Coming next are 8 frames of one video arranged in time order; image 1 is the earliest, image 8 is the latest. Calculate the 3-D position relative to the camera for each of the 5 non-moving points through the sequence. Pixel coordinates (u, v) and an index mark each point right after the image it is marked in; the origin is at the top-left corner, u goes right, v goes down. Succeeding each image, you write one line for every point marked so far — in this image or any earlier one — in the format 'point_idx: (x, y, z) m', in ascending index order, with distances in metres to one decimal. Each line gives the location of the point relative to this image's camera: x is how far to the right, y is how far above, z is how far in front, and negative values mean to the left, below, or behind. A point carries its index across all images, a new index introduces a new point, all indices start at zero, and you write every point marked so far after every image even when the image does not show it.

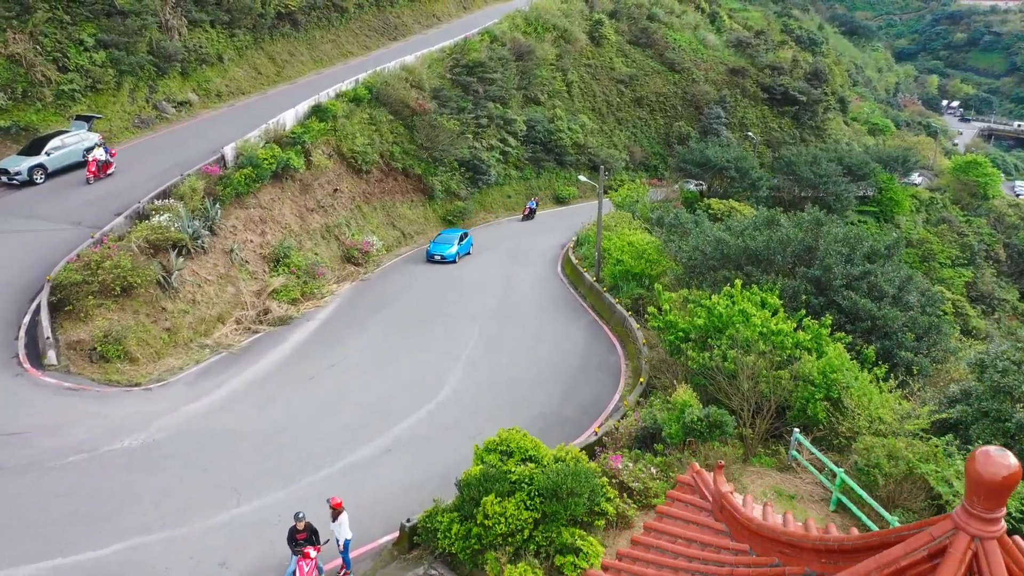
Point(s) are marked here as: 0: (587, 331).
0: (+1.4, -0.8, +15.3) m
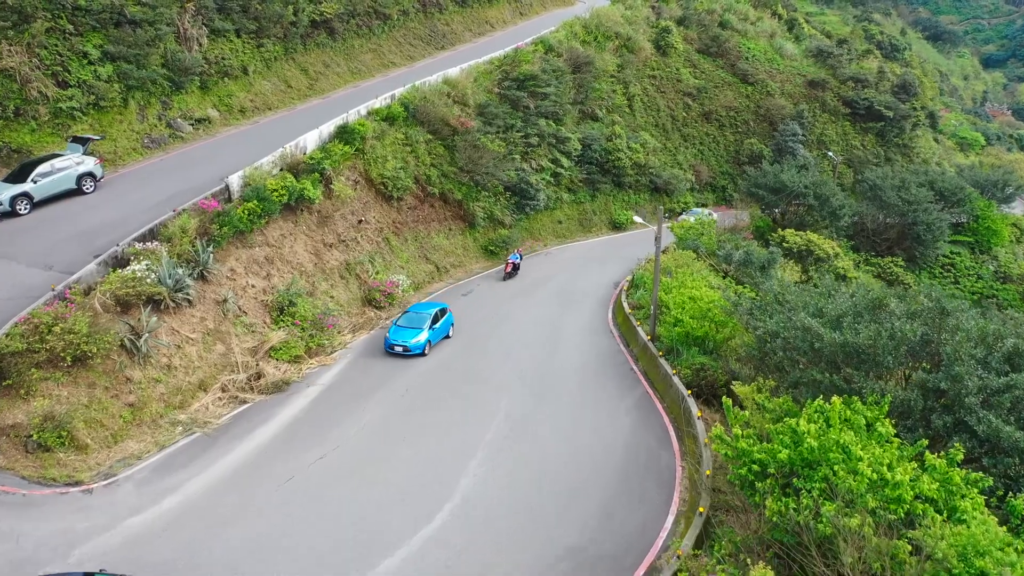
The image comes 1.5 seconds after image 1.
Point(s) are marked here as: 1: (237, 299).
0: (+1.9, -1.9, +12.8) m
1: (-4.6, -0.2, +13.6) m
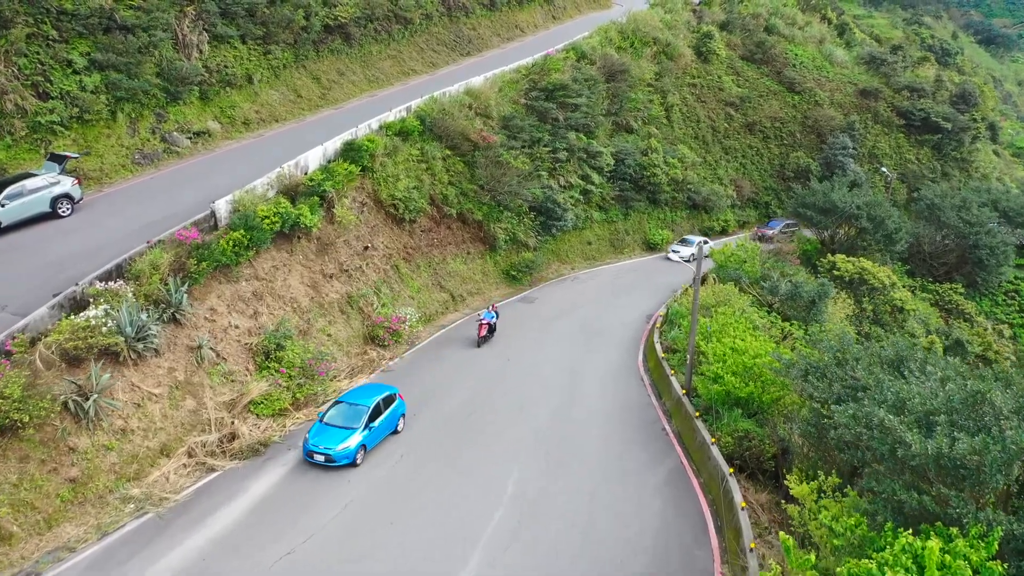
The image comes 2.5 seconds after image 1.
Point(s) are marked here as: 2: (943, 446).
0: (+2.1, -2.6, +10.9) m
1: (-4.3, -0.8, +12.0) m
2: (+3.6, -1.3, +6.8) m
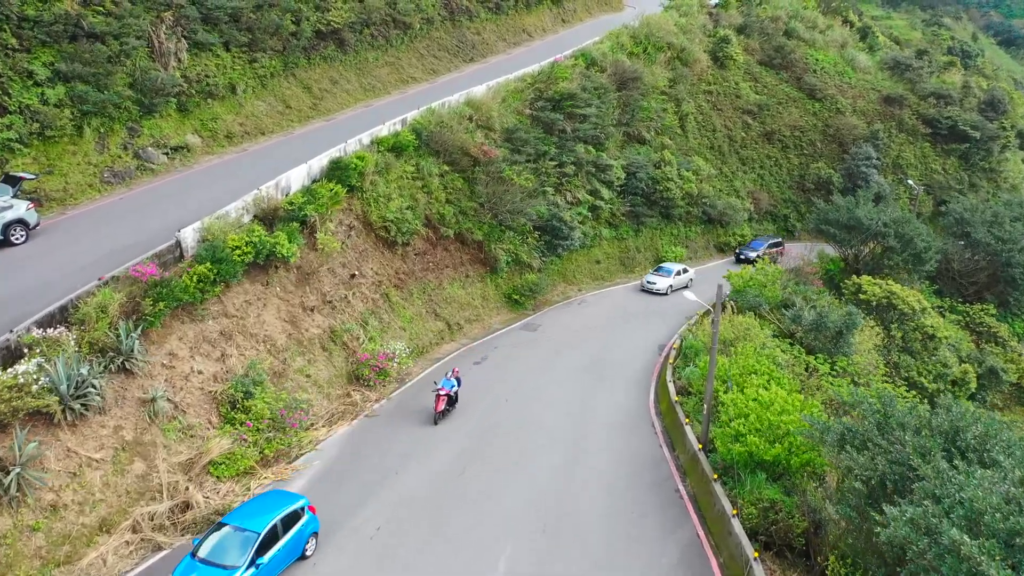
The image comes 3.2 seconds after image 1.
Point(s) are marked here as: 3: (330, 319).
0: (+2.0, -3.3, +9.5) m
1: (-4.4, -1.4, +10.7) m
2: (+3.4, -1.9, +5.4) m
3: (-3.1, -0.5, +14.1) m
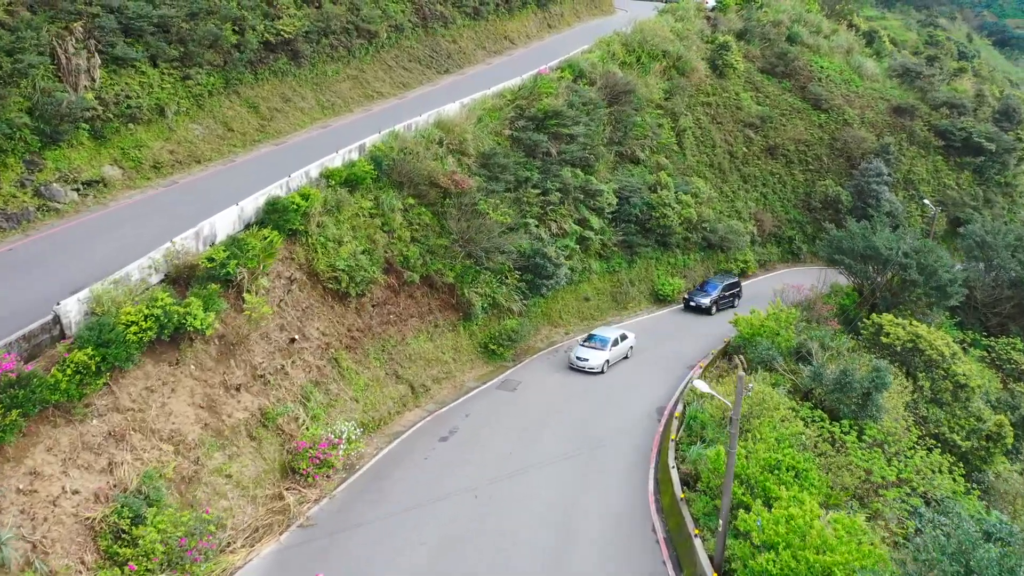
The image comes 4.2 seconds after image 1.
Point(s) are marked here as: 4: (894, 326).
0: (+1.6, -4.3, +7.0) m
1: (-4.8, -2.4, +8.2) m
2: (+3.1, -2.9, +3.0) m
3: (-3.5, -1.6, +11.6) m
4: (+9.2, -0.9, +19.7) m
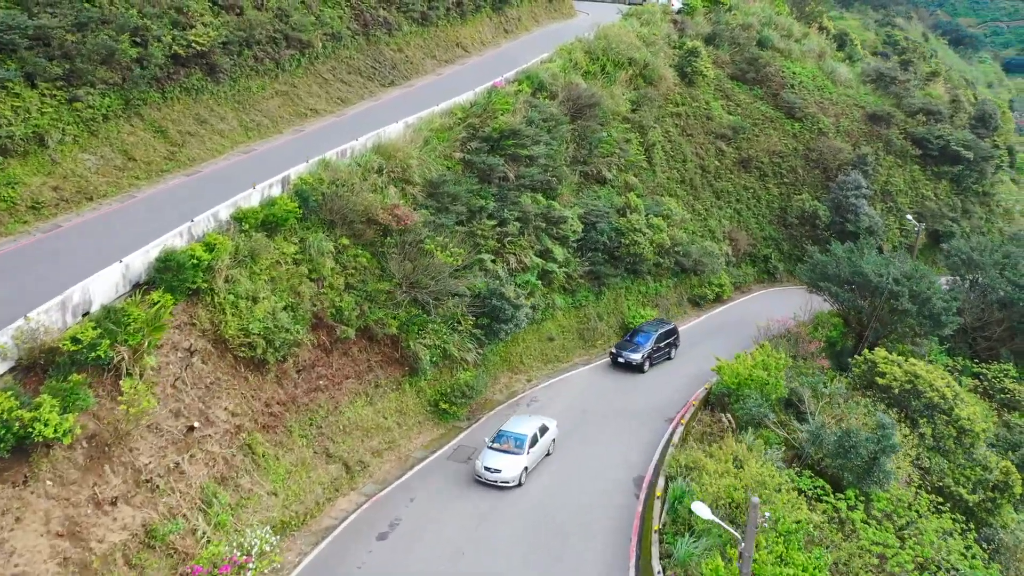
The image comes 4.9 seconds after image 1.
0: (+1.3, -5.1, +4.9) m
1: (-5.2, -3.4, +5.8) m
2: (+2.9, -3.8, +0.9) m
3: (-4.1, -2.5, +9.3) m
4: (+8.2, -1.6, +17.9) m
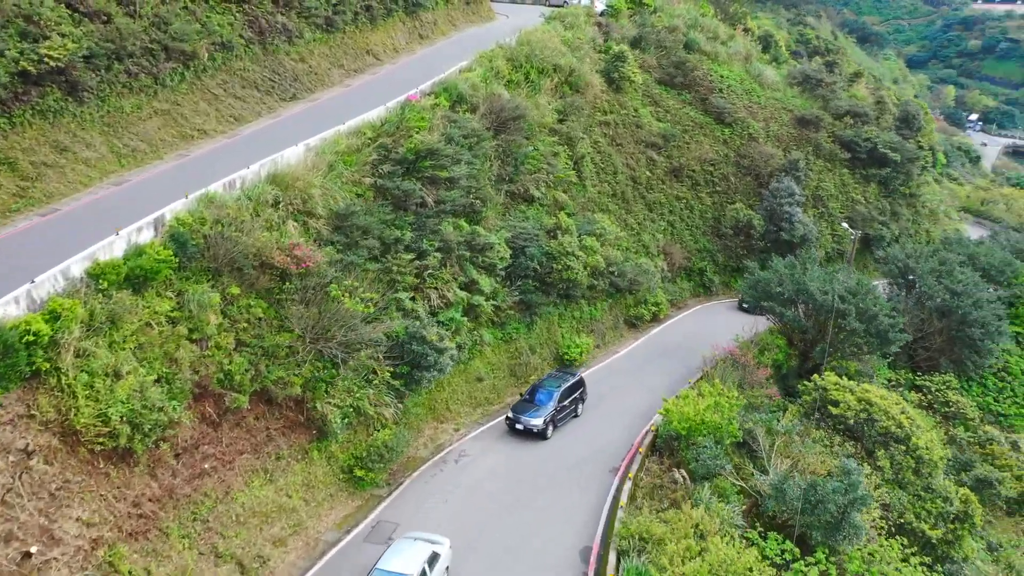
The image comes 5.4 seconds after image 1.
0: (+1.1, -5.8, +3.3) m
1: (-5.5, -4.3, +3.5) m
2: (+3.0, -4.4, -0.6) m
3: (-4.8, -3.4, +7.1) m
4: (+6.7, -2.1, +16.8) m
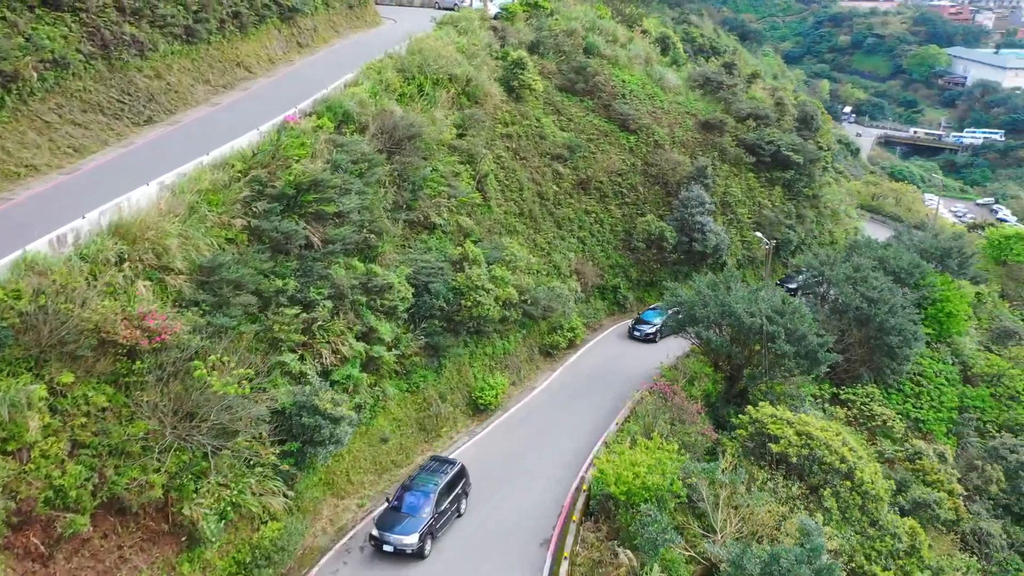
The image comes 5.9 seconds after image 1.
0: (+1.3, -6.5, +1.5) m
1: (-5.4, -5.3, +1.0) m
2: (+3.6, -5.0, -2.1) m
3: (-5.1, -4.4, +4.6) m
4: (+5.0, -2.6, +15.6) m
